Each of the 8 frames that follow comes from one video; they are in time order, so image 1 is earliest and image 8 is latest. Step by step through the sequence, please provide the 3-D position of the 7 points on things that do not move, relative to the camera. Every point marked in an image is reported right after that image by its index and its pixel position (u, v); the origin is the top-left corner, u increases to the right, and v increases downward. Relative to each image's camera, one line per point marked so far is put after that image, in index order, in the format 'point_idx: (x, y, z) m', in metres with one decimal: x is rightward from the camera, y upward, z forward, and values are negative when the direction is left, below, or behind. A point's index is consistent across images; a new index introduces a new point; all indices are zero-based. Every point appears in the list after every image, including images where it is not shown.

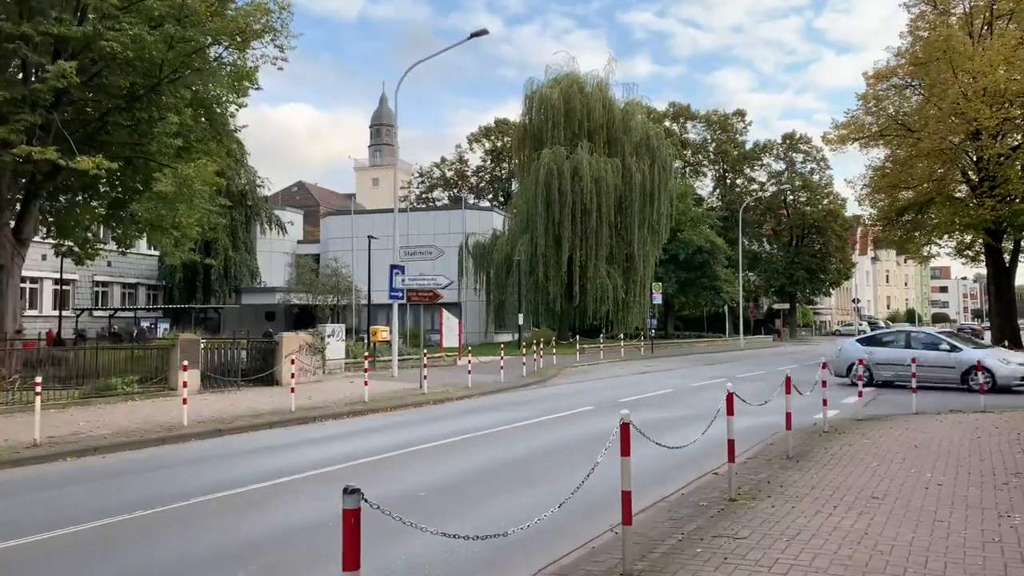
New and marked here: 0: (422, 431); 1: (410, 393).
0: (-1.5, -2.4, +13.1) m
1: (-2.1, -2.2, +16.3) m
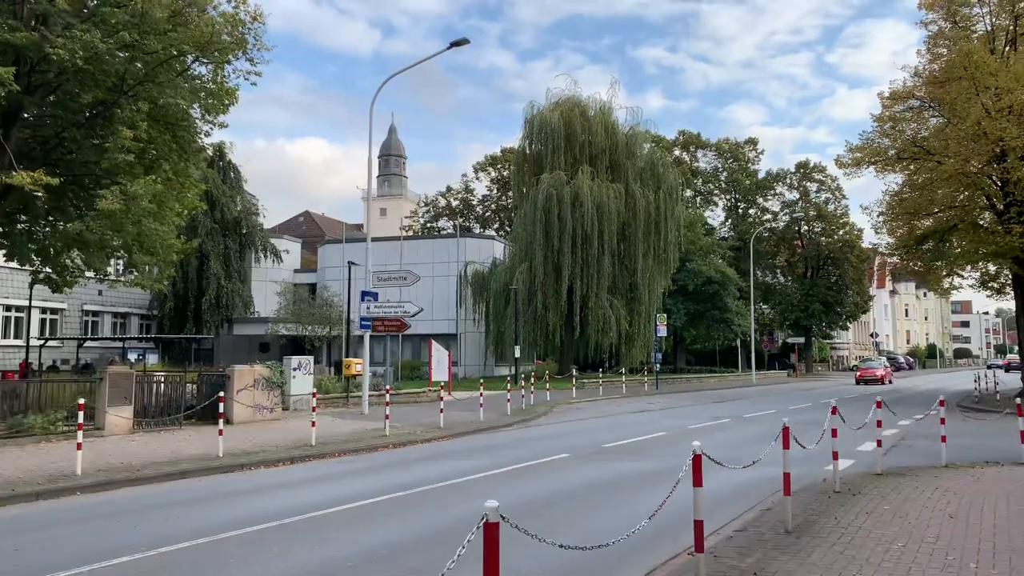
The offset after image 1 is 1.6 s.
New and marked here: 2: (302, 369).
0: (-2.1, -2.8, +11.4) m
1: (-2.6, -2.7, +14.5) m
2: (-5.0, -1.9, +18.8) m
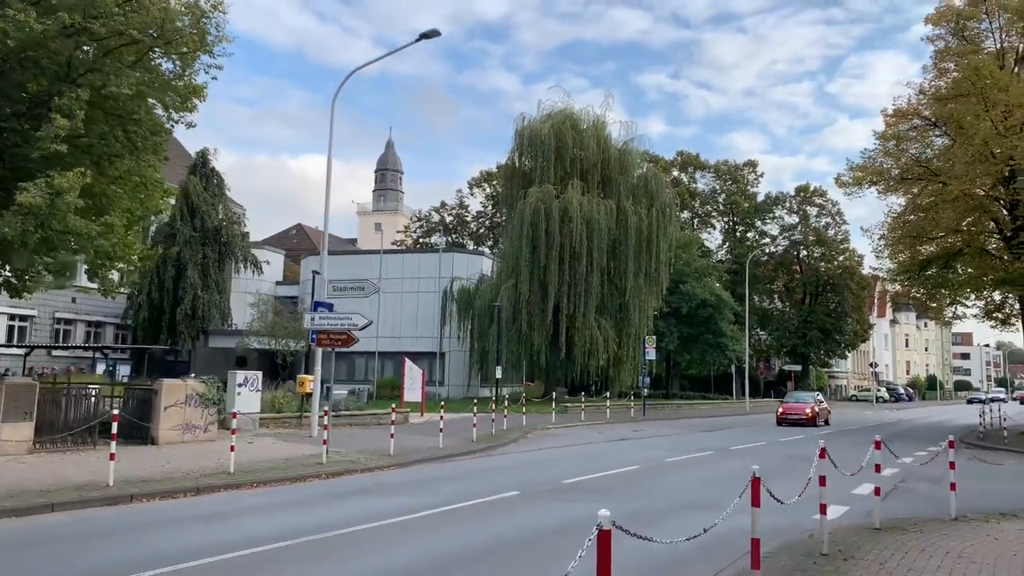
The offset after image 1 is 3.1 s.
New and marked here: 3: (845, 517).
0: (-2.8, -2.8, +9.8) m
1: (-3.4, -2.8, +12.9) m
2: (-5.7, -2.1, +17.2) m
3: (+3.8, -2.6, +9.1) m
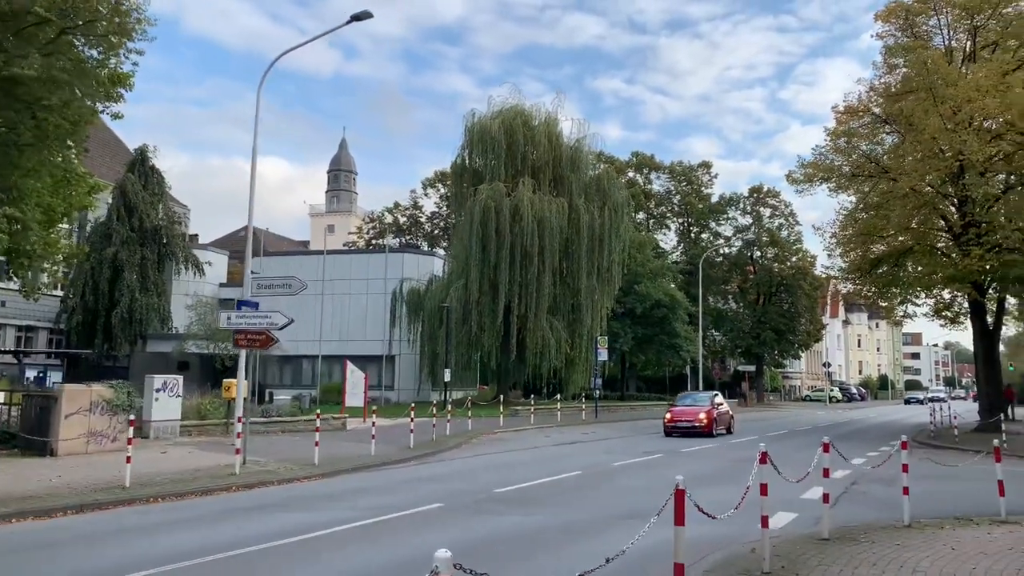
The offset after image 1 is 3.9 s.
0: (-3.7, -2.7, +8.7) m
1: (-4.4, -2.8, +11.8) m
2: (-7.0, -2.1, +16.1) m
3: (+2.9, -2.5, +8.4) m
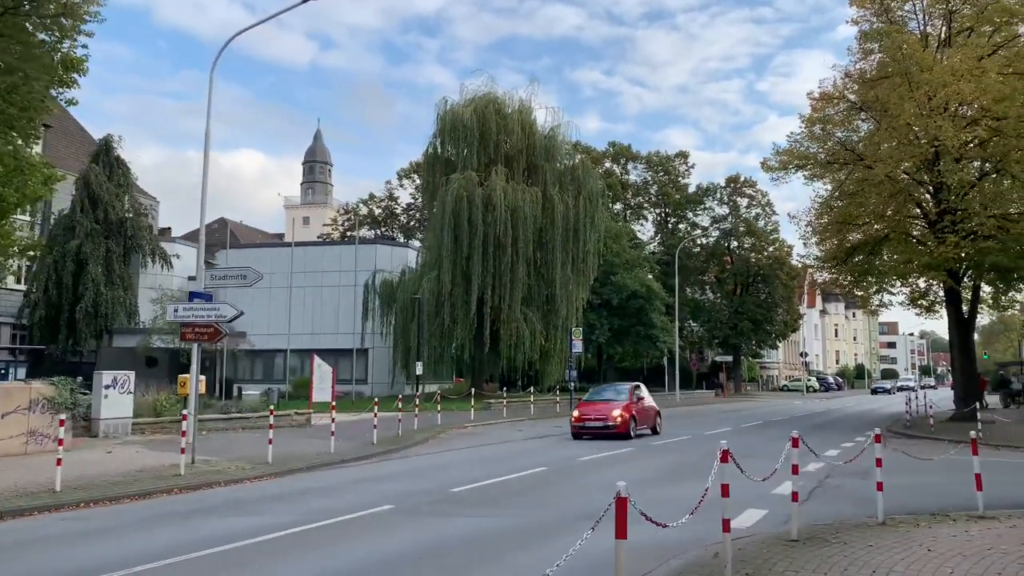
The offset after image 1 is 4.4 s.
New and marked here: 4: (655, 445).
0: (-4.2, -2.6, +8.1) m
1: (-5.0, -2.6, +11.2) m
2: (-7.6, -1.9, +15.4) m
3: (+2.4, -2.4, +8.0) m
4: (+3.0, -3.3, +16.7) m
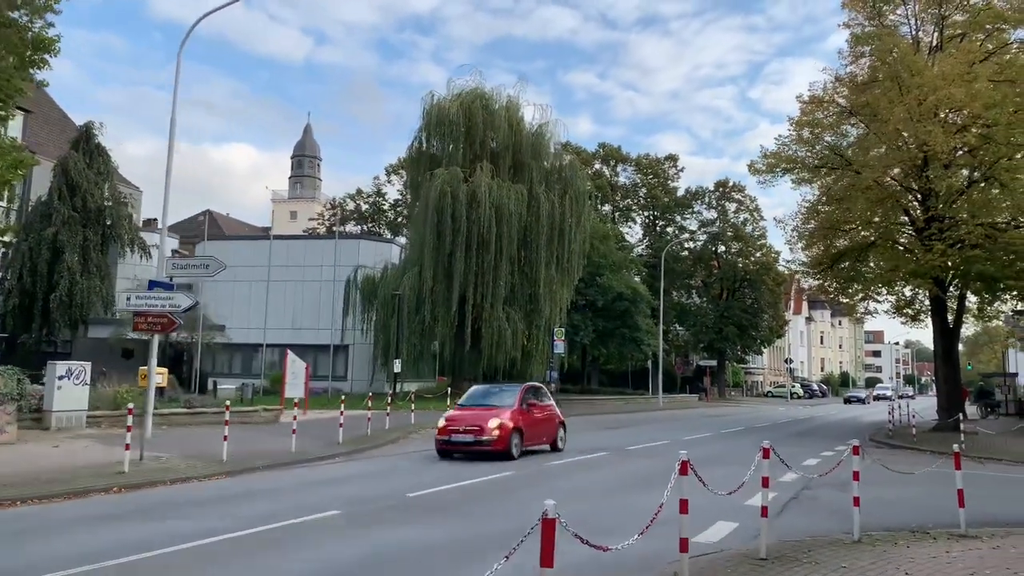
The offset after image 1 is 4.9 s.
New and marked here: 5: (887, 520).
0: (-4.6, -2.5, +7.6) m
1: (-5.4, -2.4, +10.6) m
2: (-8.1, -1.7, +14.7) m
3: (+2.0, -2.4, +7.5) m
4: (+2.4, -3.3, +16.3) m
5: (+4.0, -2.5, +8.6) m
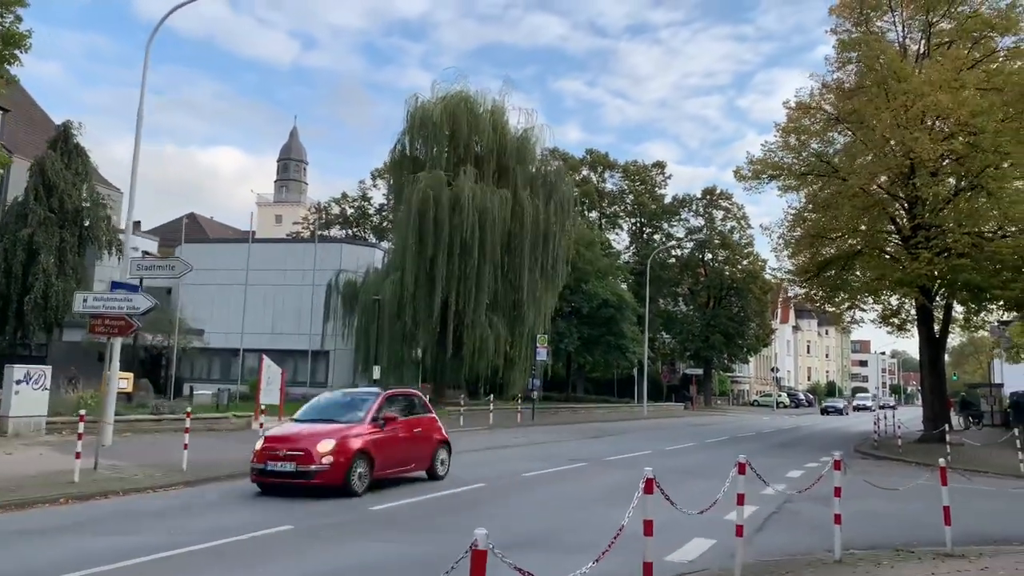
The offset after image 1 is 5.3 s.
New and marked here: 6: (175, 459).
0: (-5.0, -2.5, +7.1) m
1: (-5.8, -2.4, +10.1) m
2: (-8.6, -1.7, +14.2) m
3: (+1.7, -2.4, +7.1) m
4: (+2.0, -3.4, +15.8) m
5: (+3.7, -2.6, +8.2) m
6: (-5.3, -2.6, +12.5) m
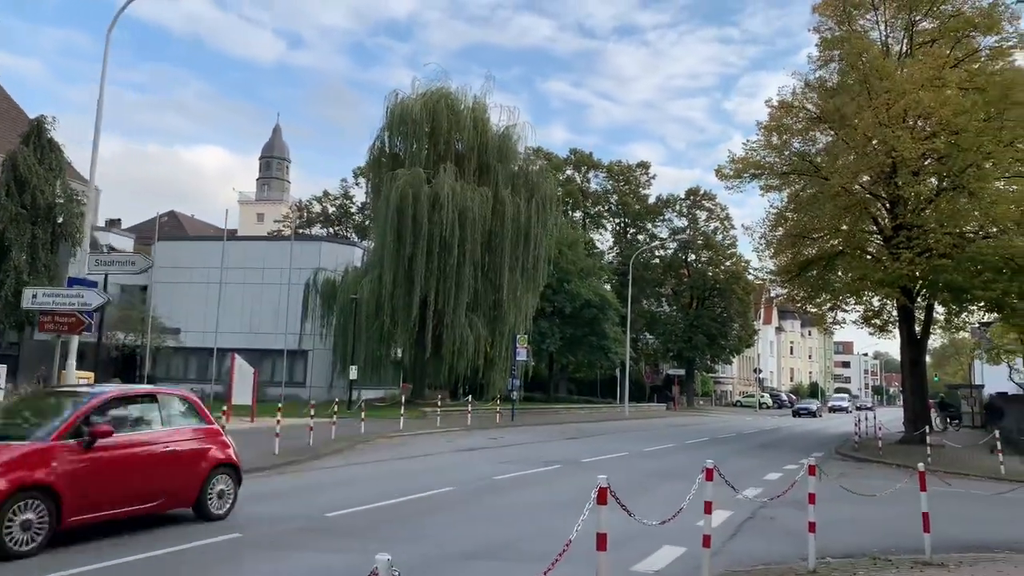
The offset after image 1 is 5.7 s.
0: (-5.3, -2.4, +6.6) m
1: (-6.2, -2.4, +9.6) m
2: (-9.1, -1.6, +13.6) m
3: (+1.3, -2.4, +6.7) m
4: (+1.4, -3.4, +15.5) m
5: (+3.3, -2.5, +7.9) m
6: (-5.7, -2.6, +12.0) m
